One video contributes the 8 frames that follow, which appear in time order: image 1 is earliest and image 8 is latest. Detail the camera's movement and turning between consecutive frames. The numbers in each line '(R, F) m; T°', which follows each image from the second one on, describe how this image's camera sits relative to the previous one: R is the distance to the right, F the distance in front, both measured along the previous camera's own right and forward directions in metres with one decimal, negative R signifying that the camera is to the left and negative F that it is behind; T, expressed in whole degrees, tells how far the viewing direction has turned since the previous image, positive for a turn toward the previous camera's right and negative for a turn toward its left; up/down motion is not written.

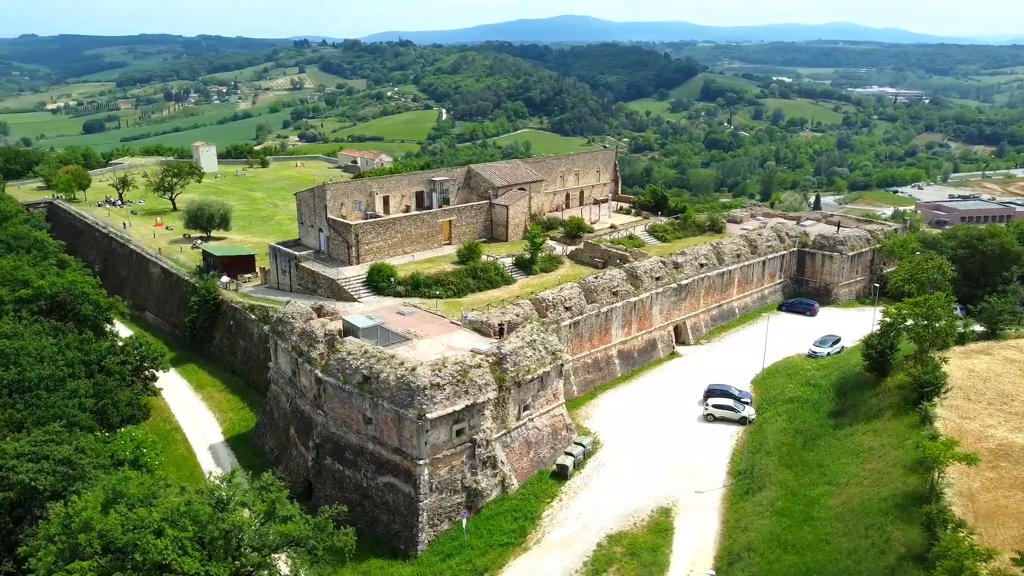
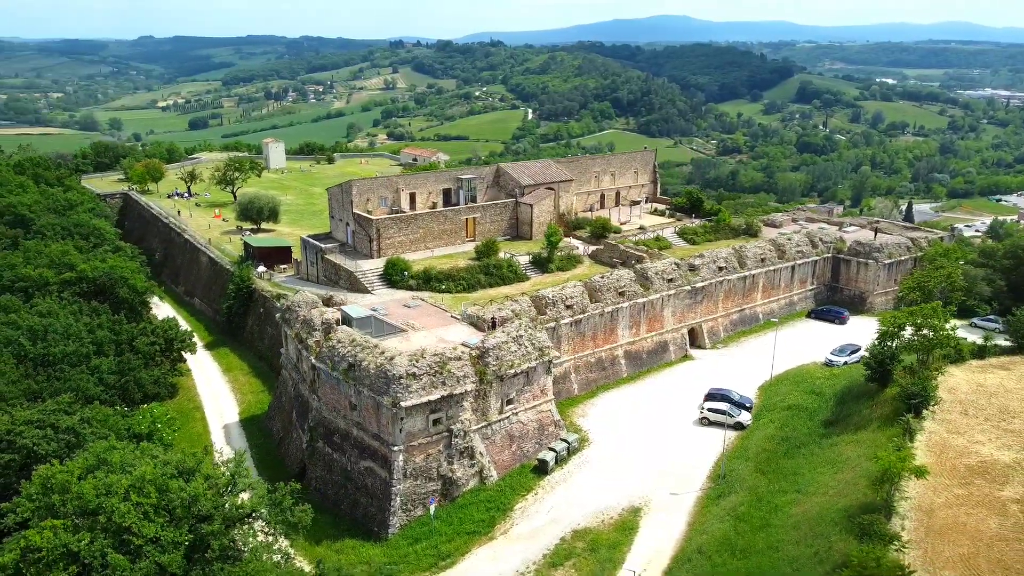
(+3.0, -0.3) m; -6°
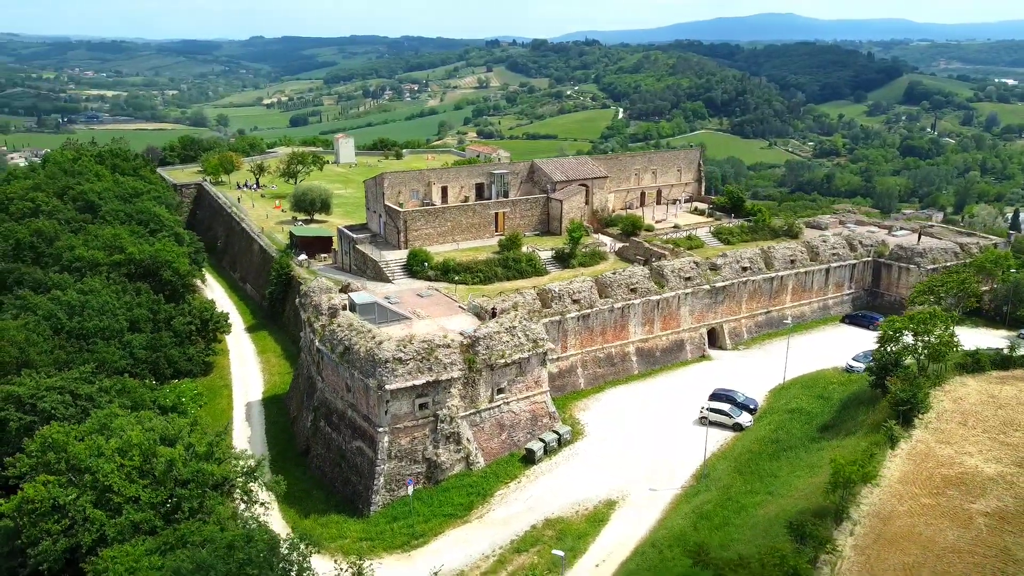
(+3.0, -0.3) m; -6°
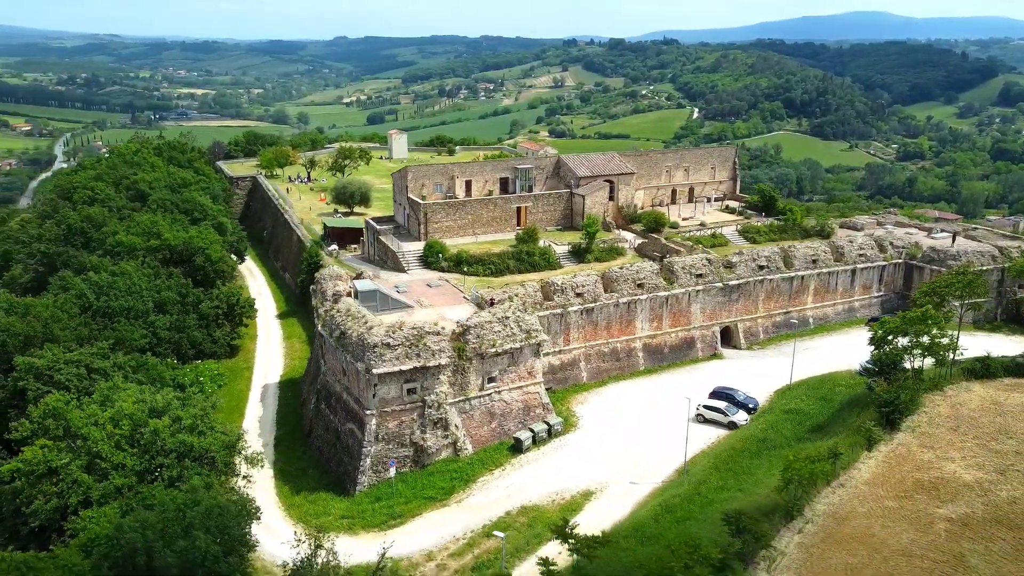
(+2.5, -0.2) m; -5°
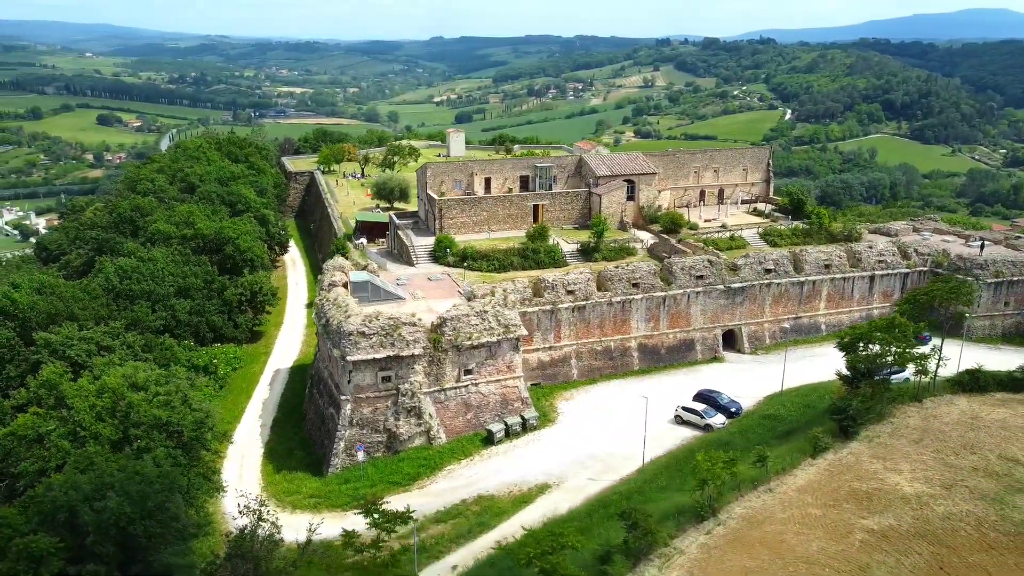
(+3.5, -0.3) m; -6°
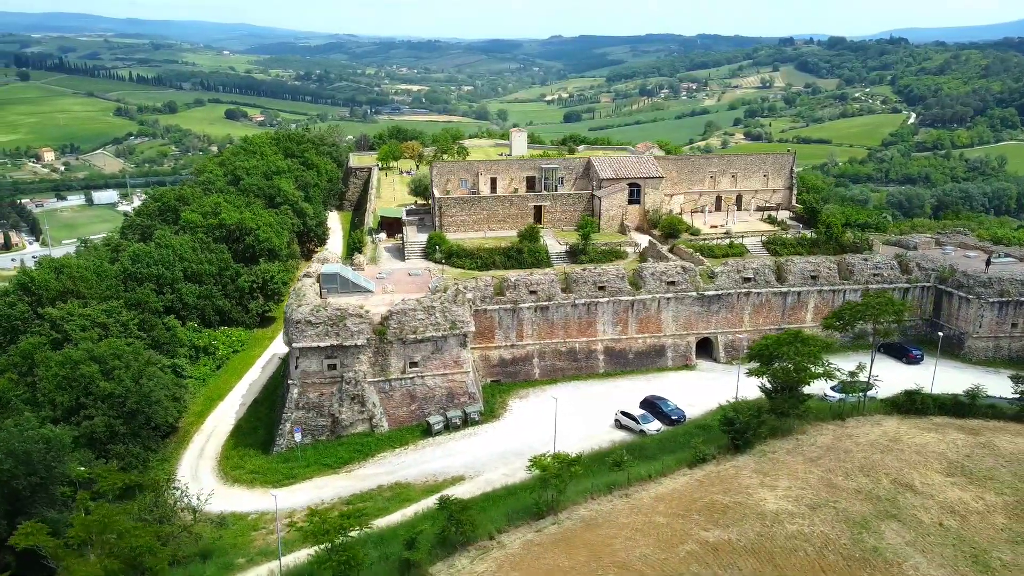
(+5.4, -0.3) m; -8°
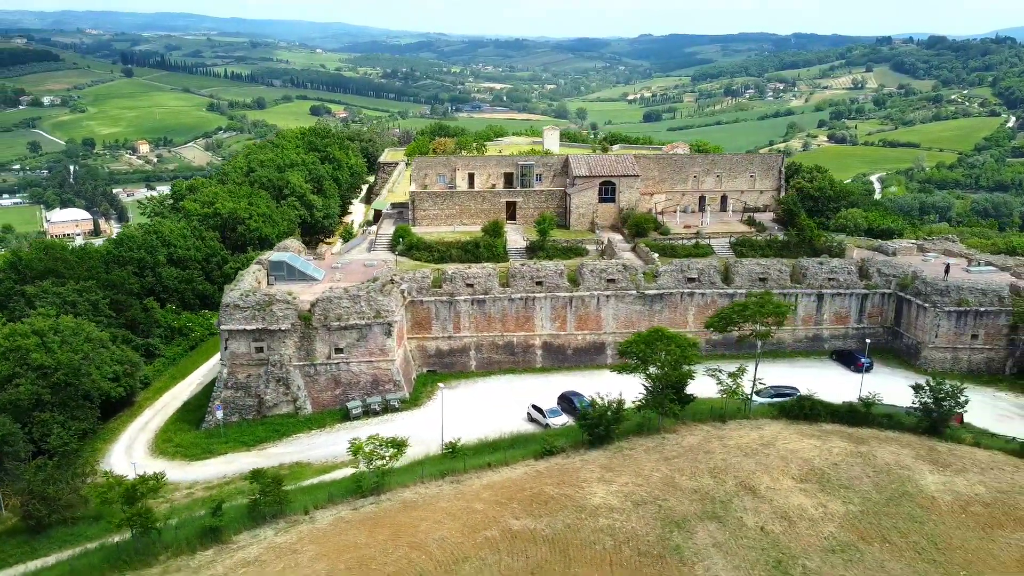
(+5.4, -0.2) m; -6°
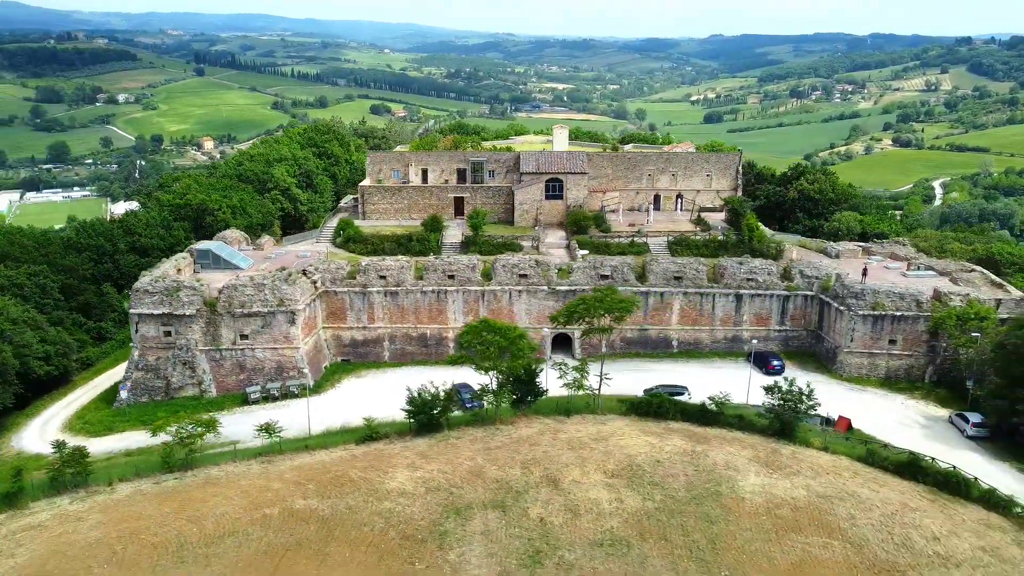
(+5.8, -0.1) m; -5°
